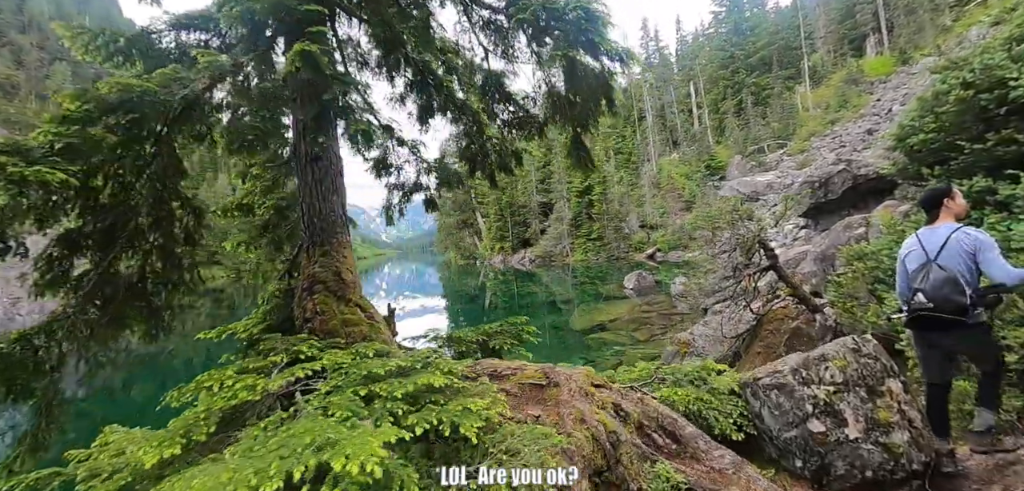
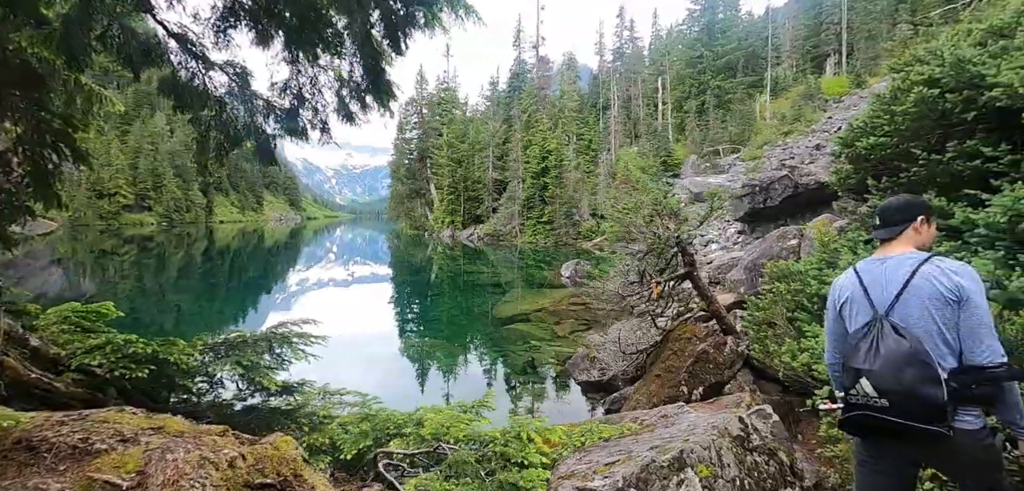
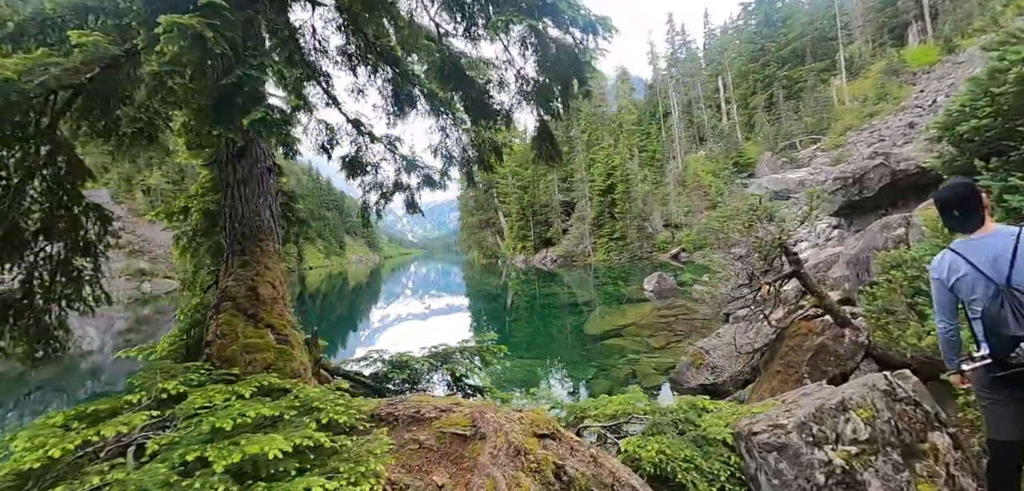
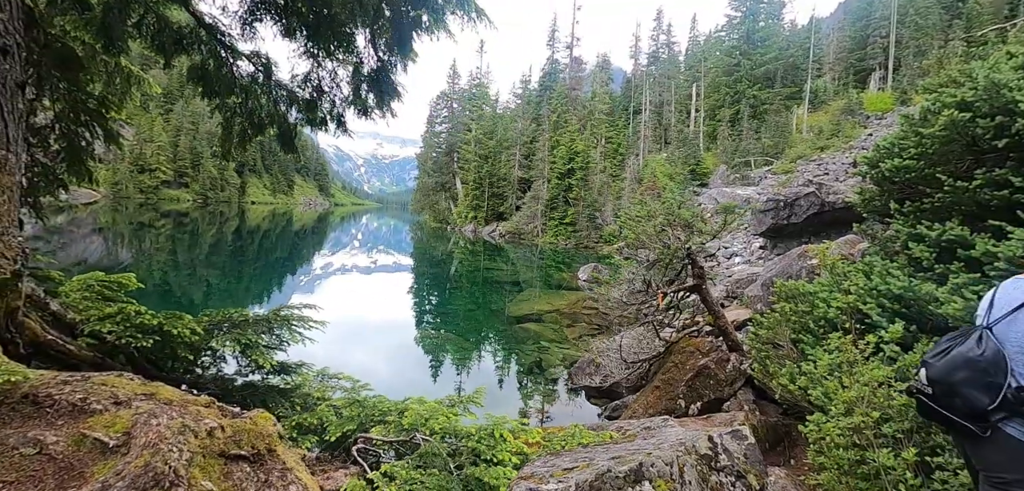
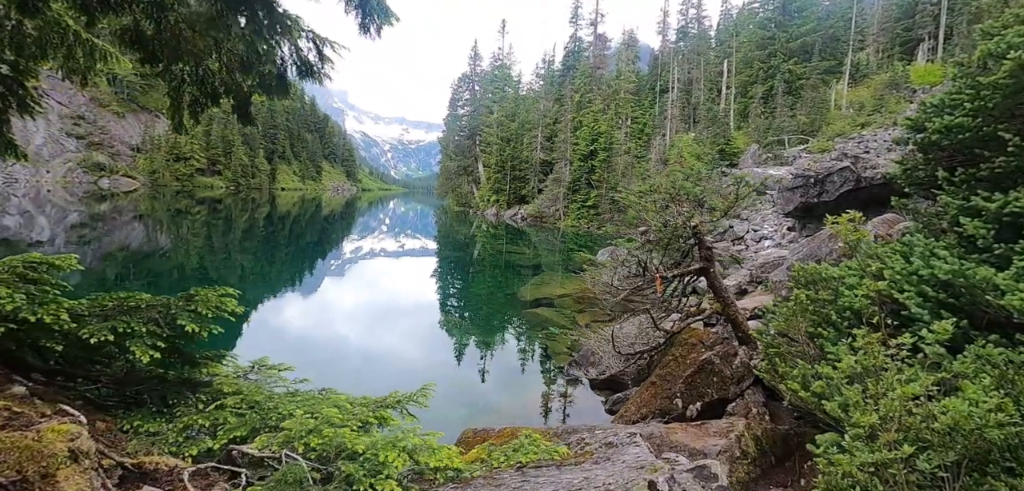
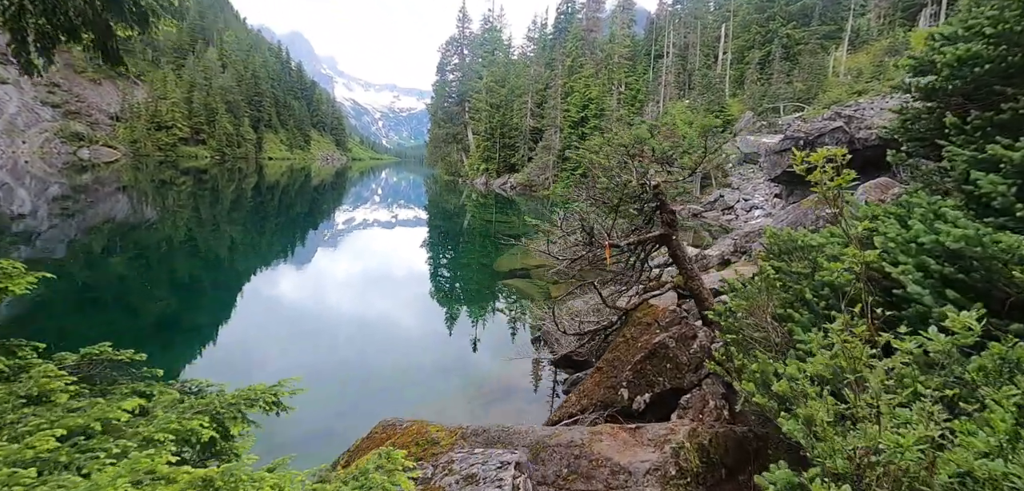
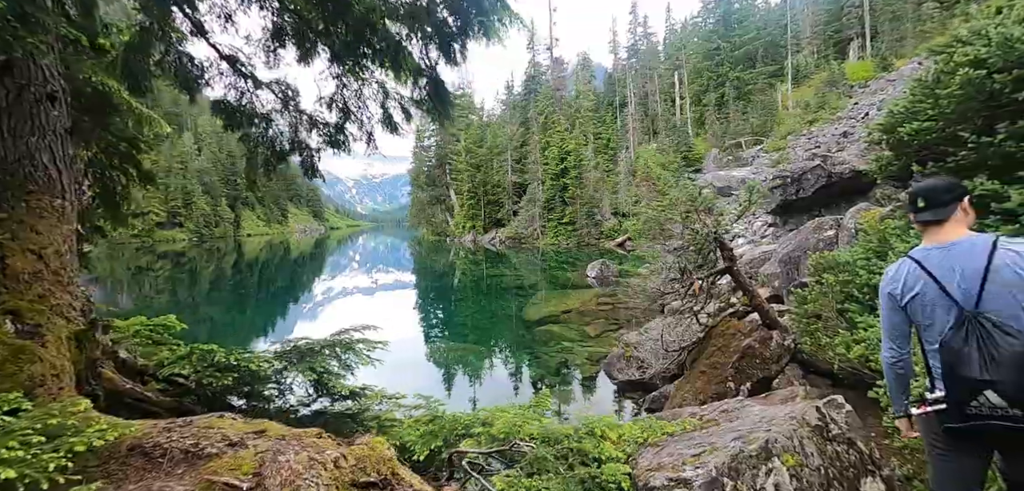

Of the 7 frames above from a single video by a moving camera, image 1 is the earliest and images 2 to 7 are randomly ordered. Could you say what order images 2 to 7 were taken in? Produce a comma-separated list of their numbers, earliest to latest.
3, 7, 2, 4, 5, 6
